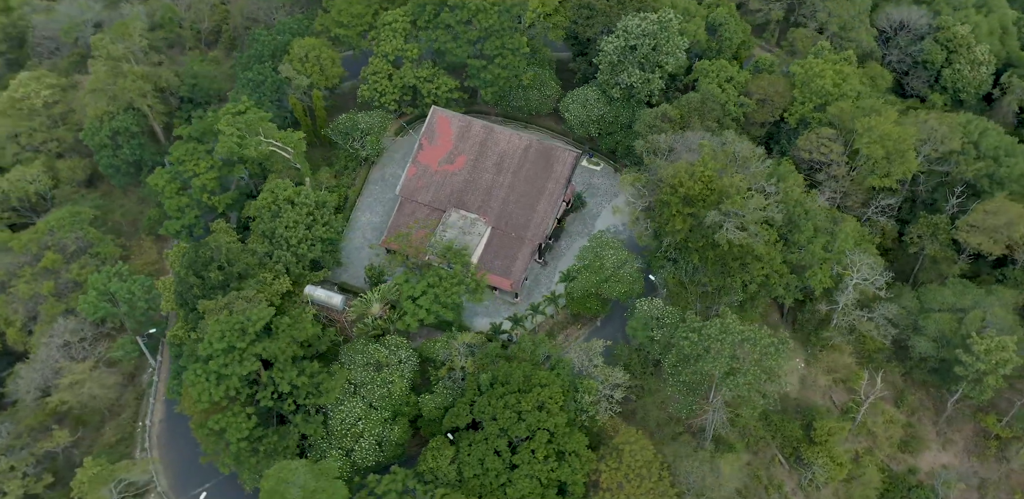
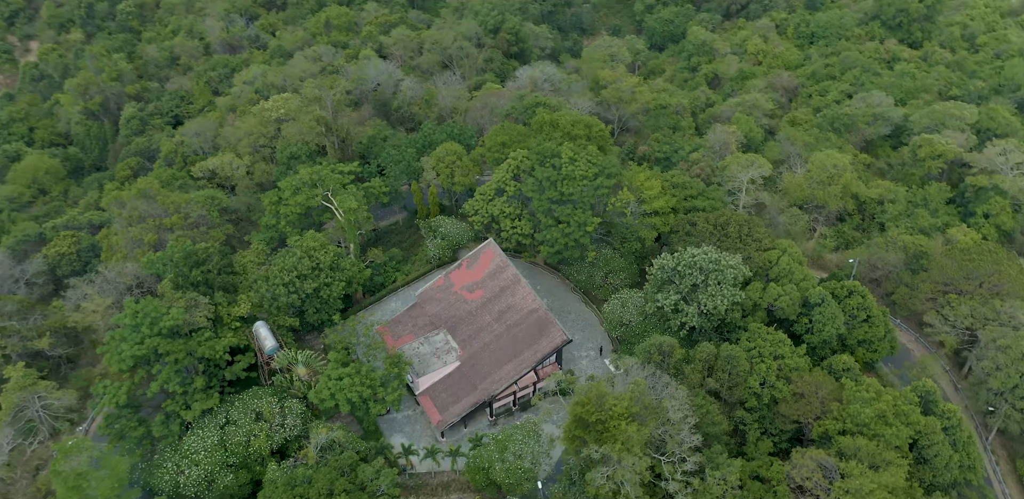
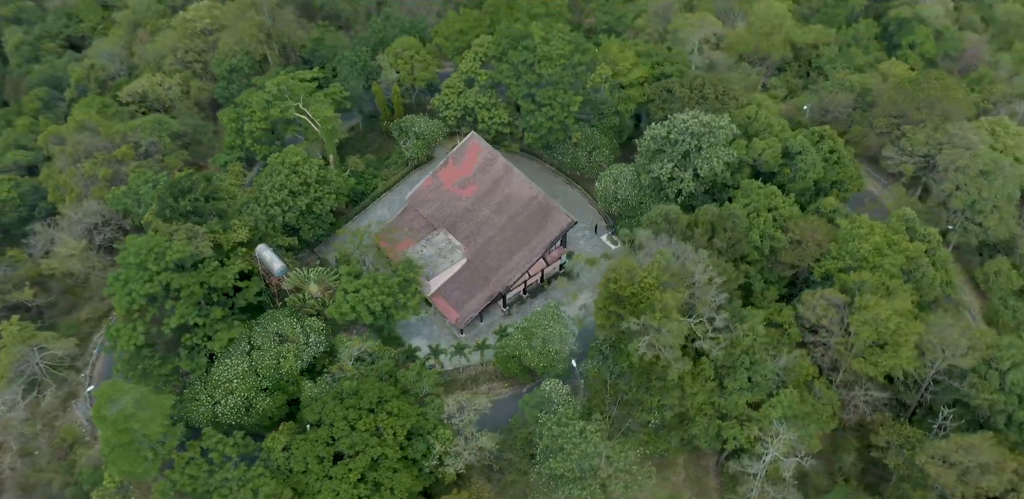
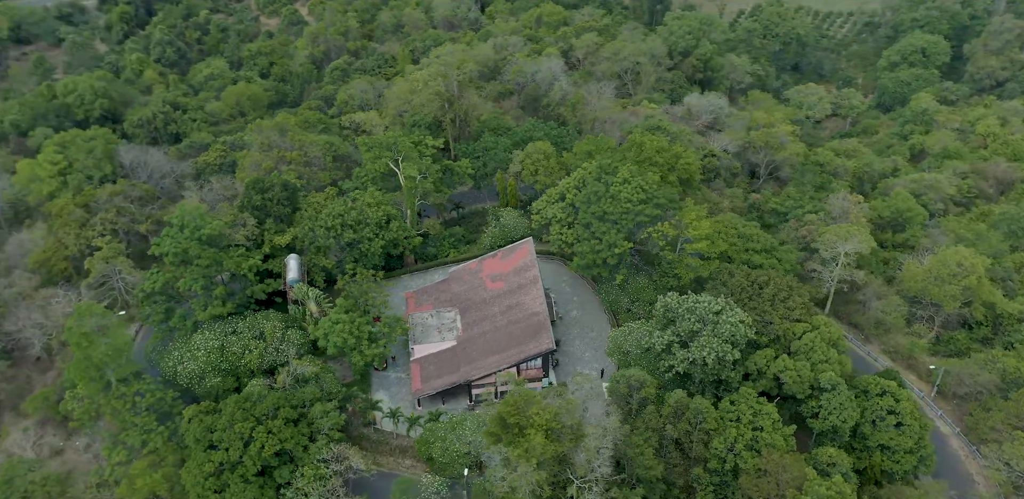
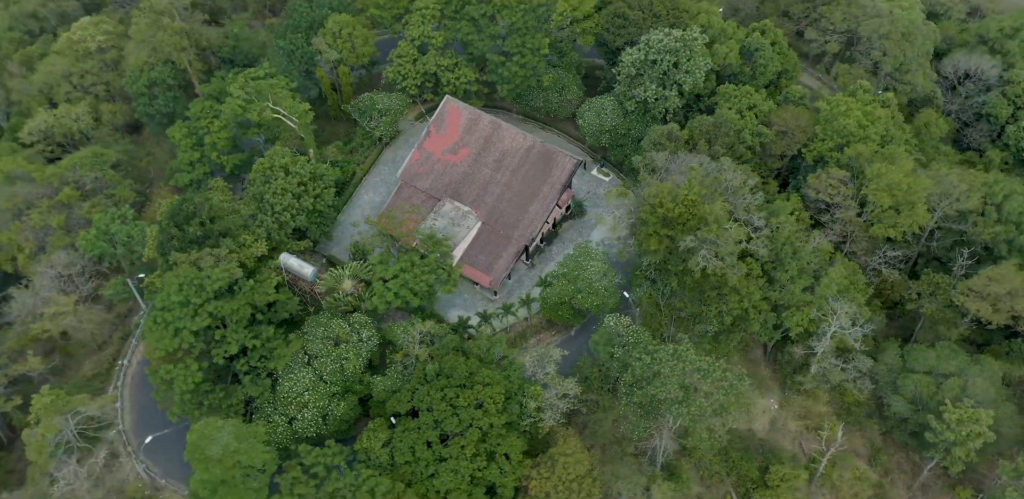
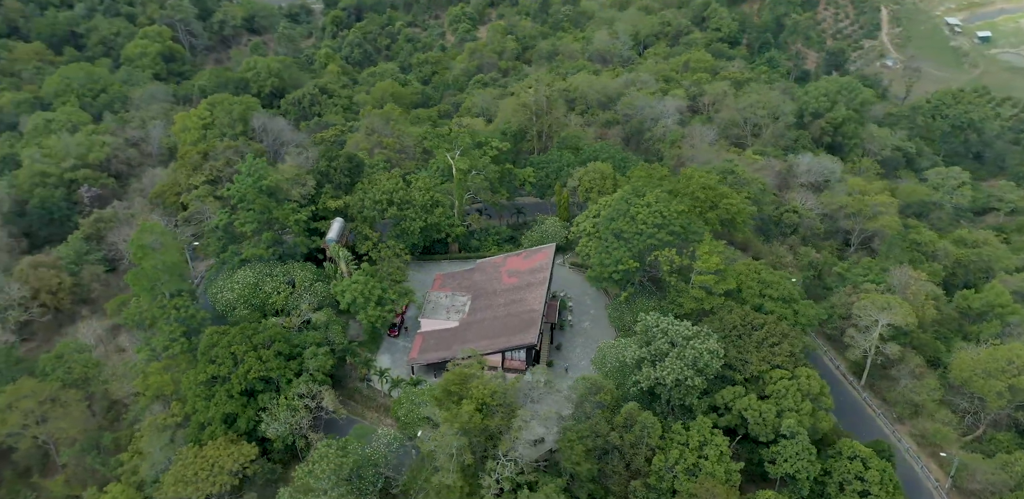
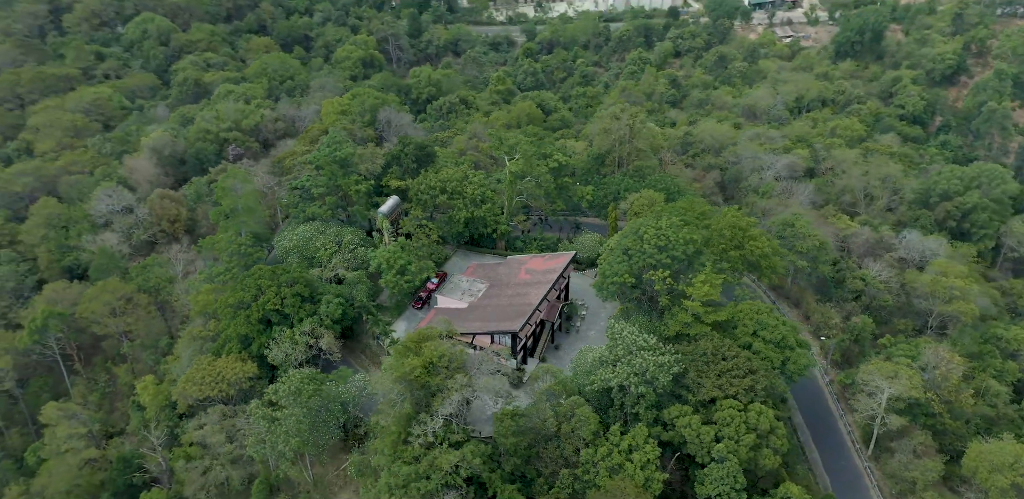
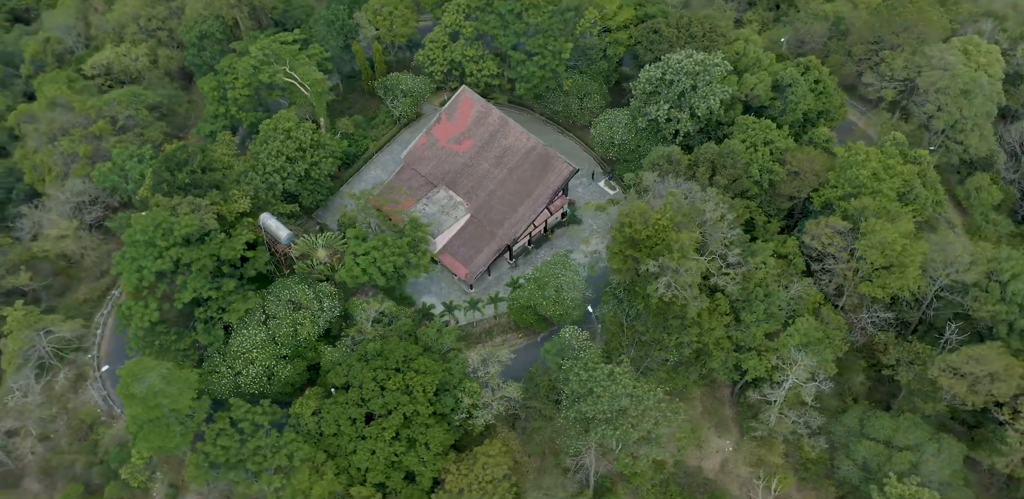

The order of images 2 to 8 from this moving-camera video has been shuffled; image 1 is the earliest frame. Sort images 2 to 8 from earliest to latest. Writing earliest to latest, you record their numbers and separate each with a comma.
5, 8, 3, 2, 4, 6, 7
